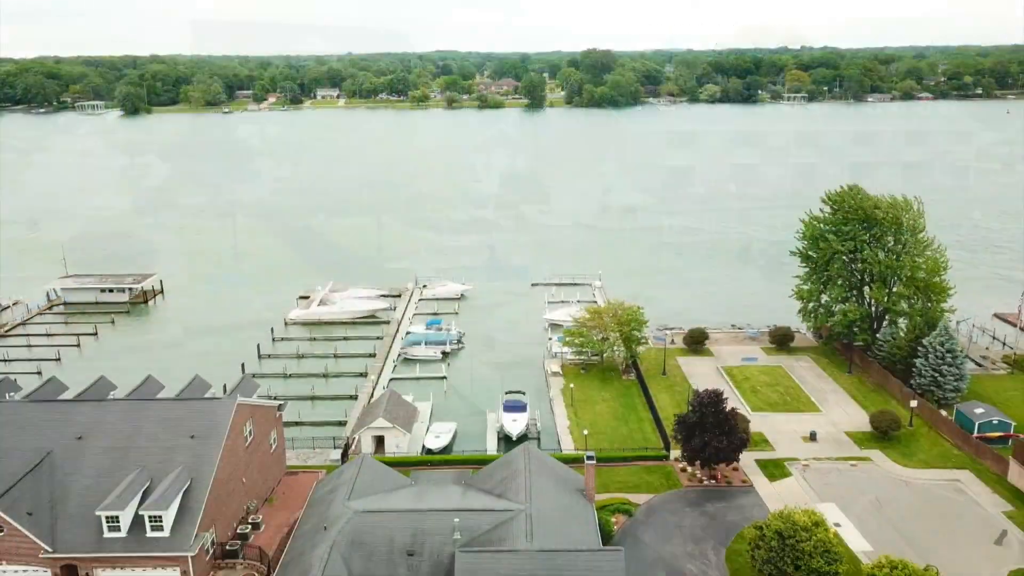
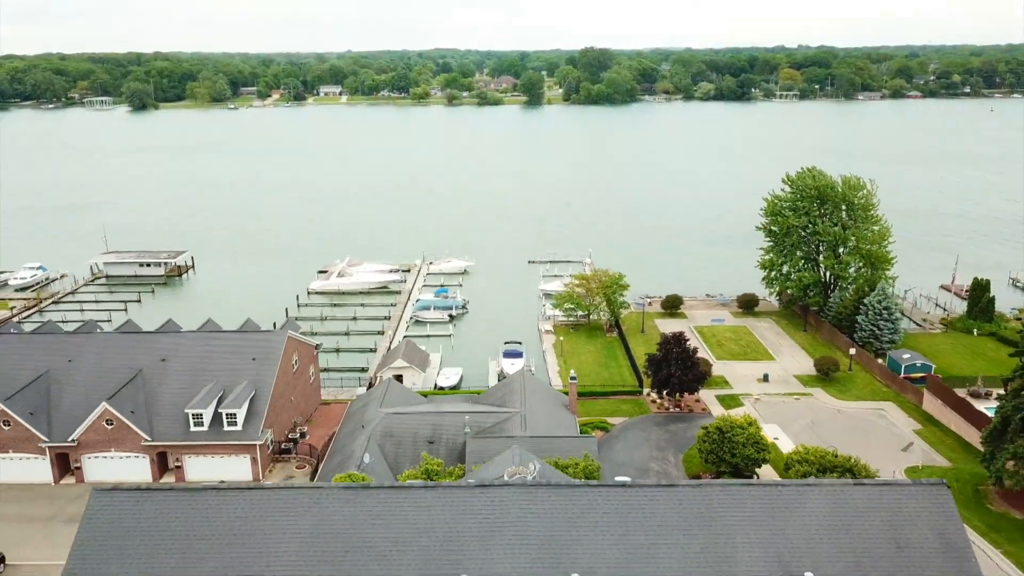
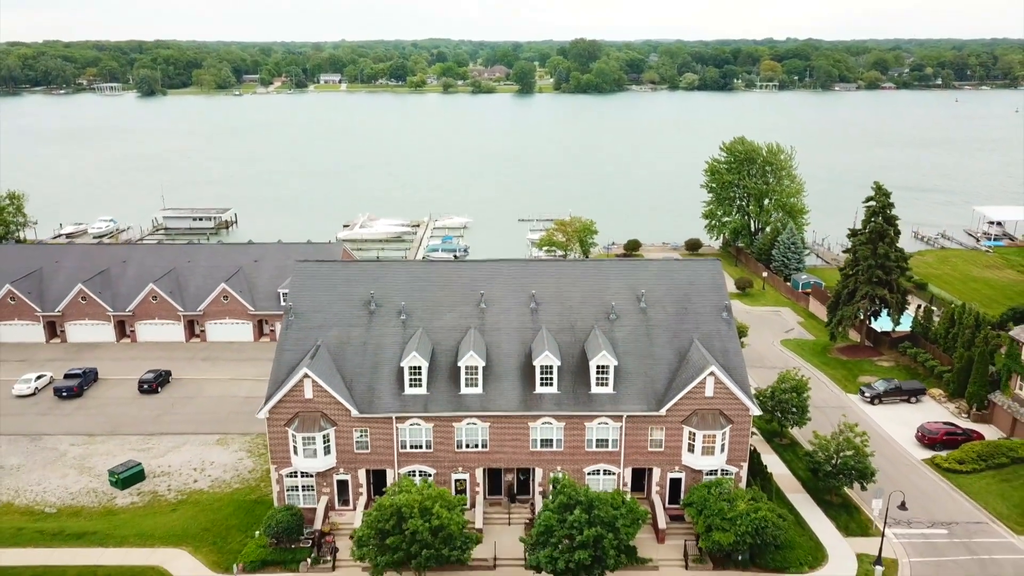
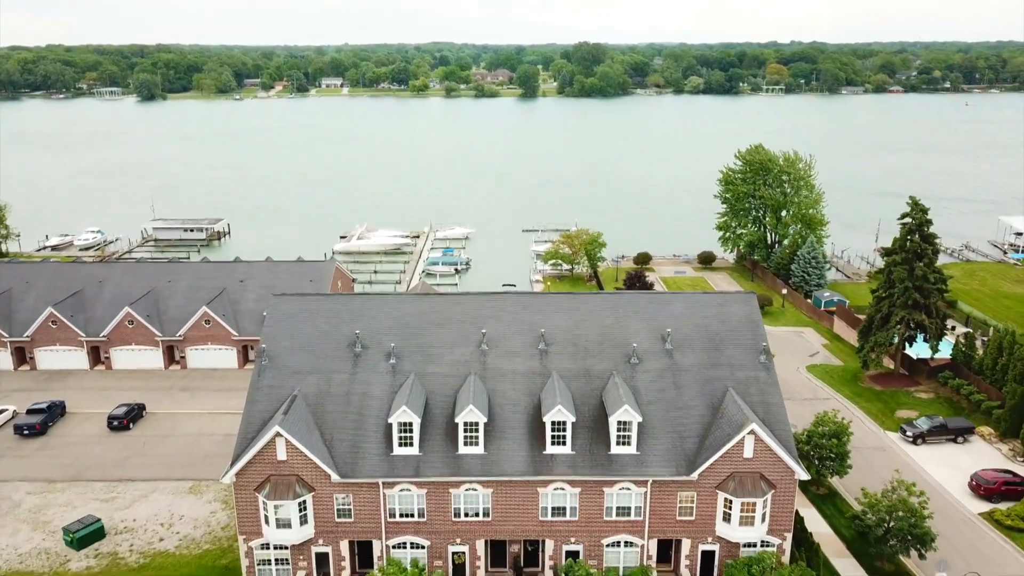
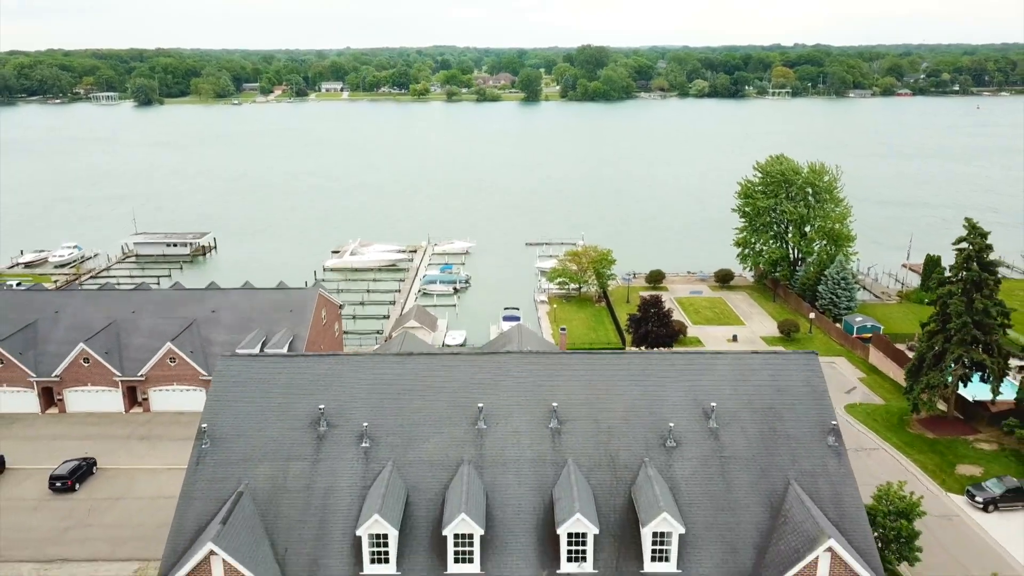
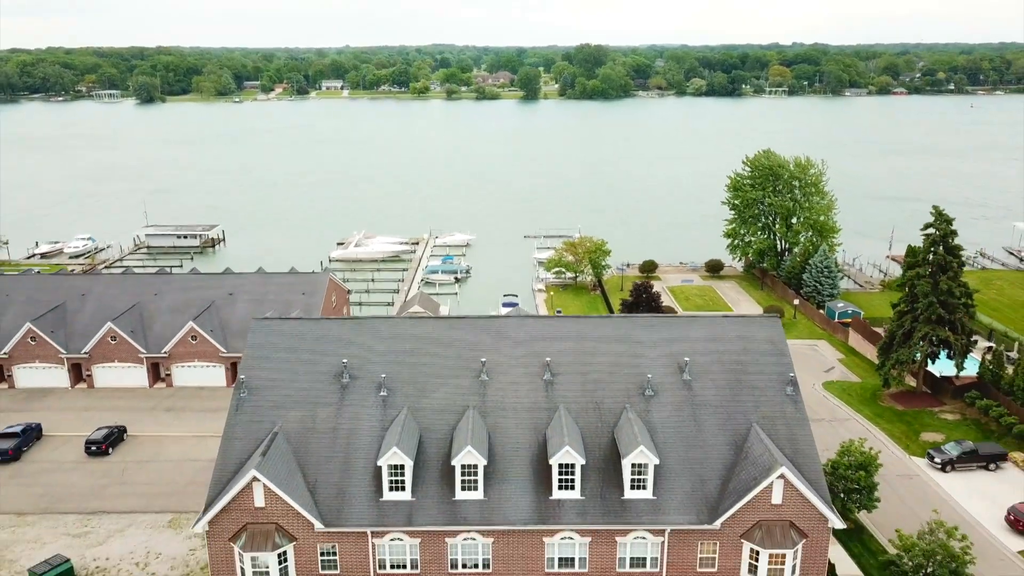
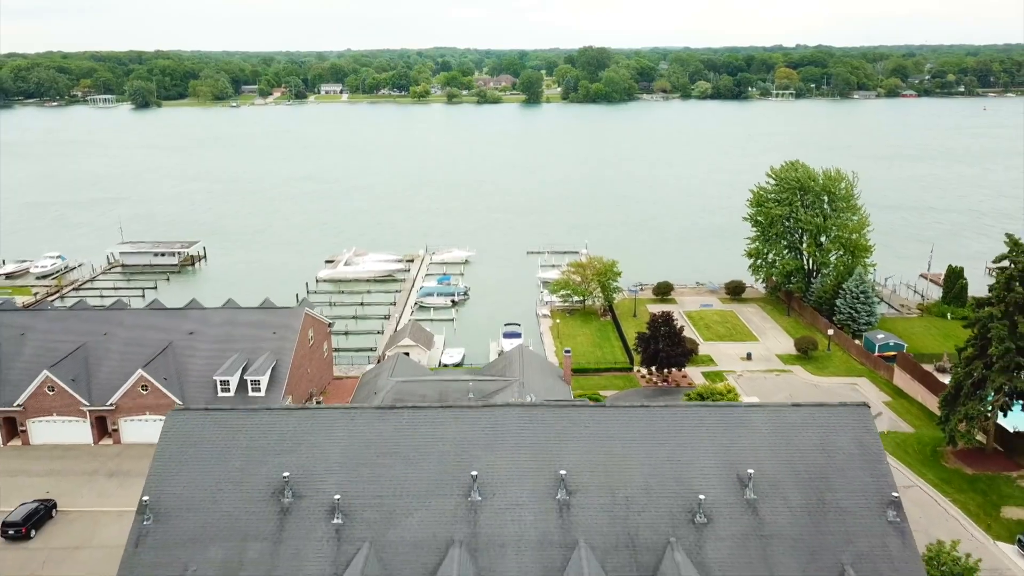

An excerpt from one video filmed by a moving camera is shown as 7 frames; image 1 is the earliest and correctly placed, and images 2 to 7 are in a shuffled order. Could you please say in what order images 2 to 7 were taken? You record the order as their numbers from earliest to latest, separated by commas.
2, 7, 5, 6, 4, 3
